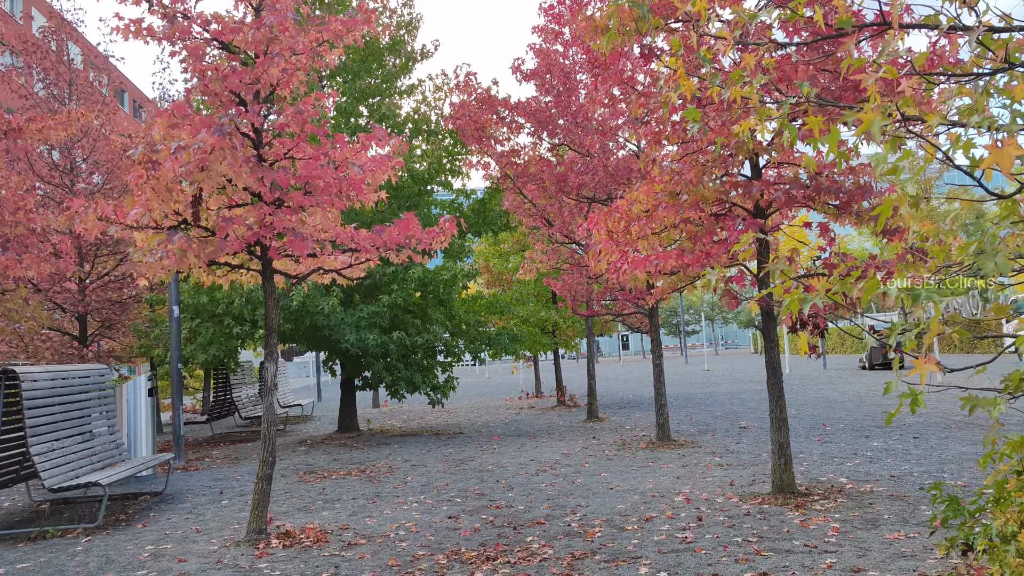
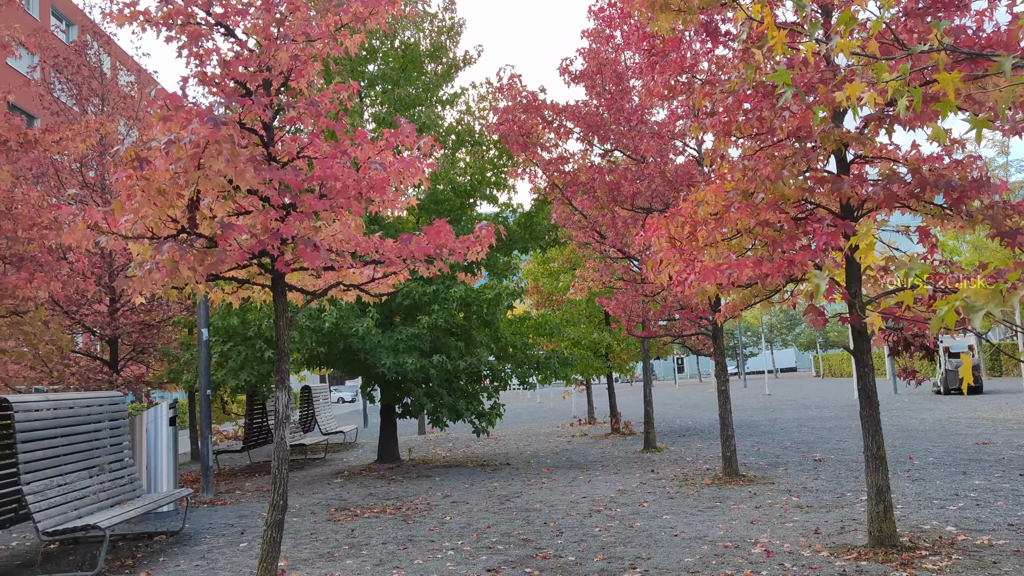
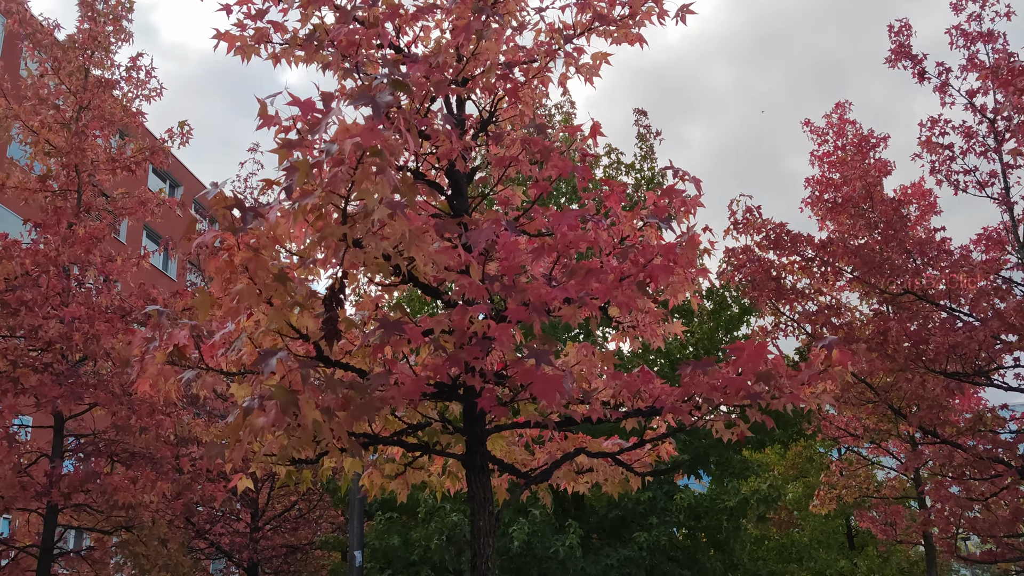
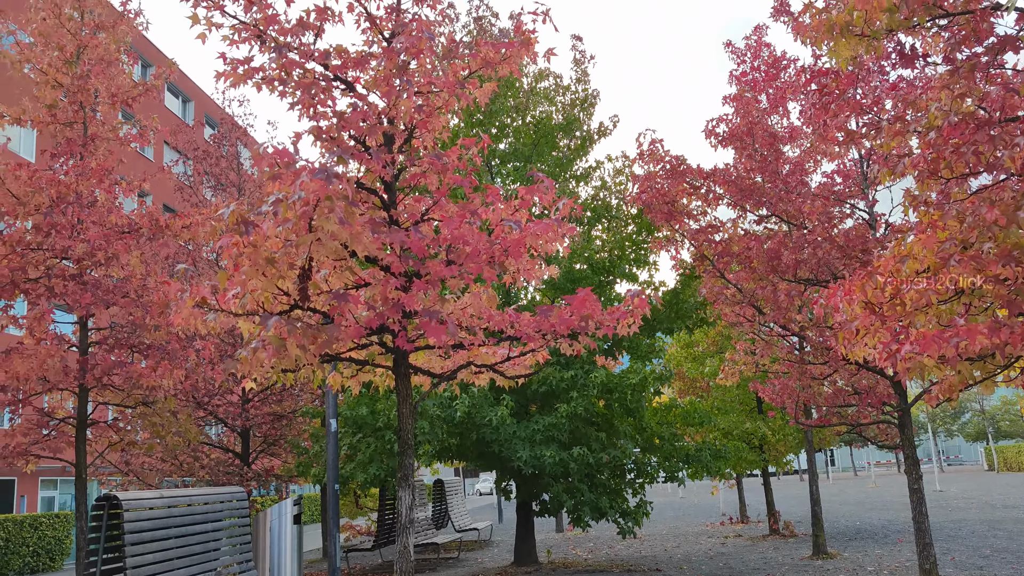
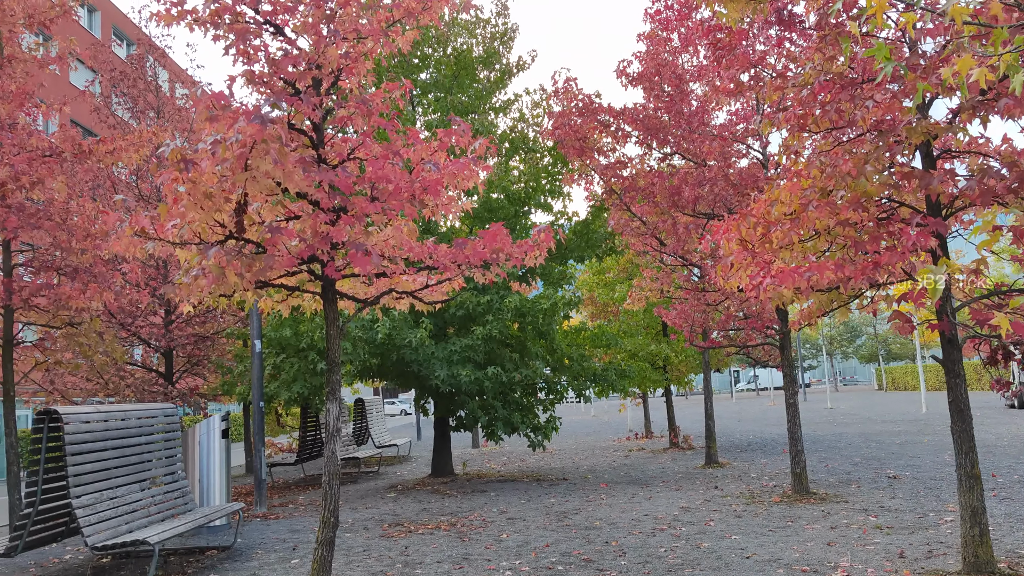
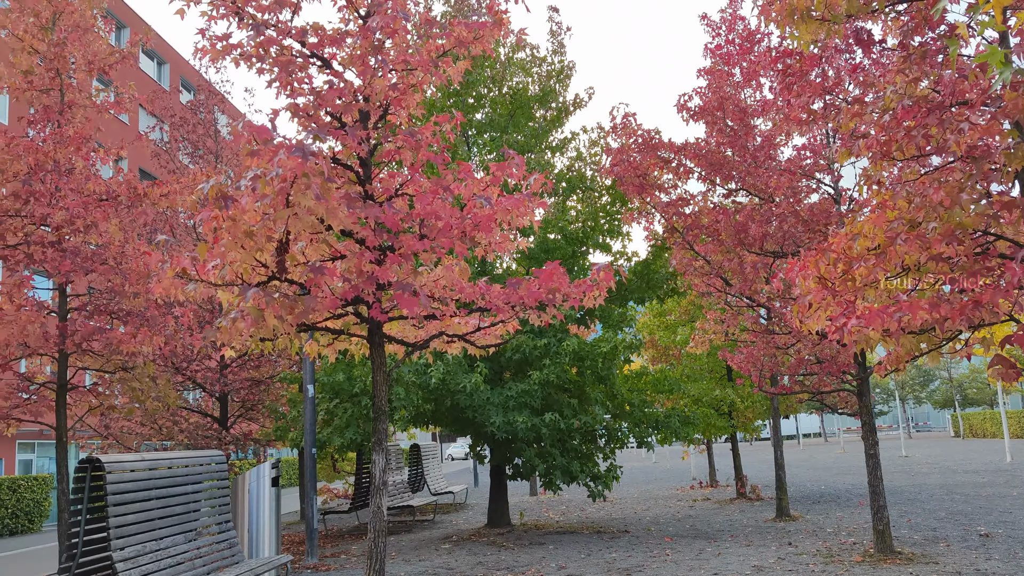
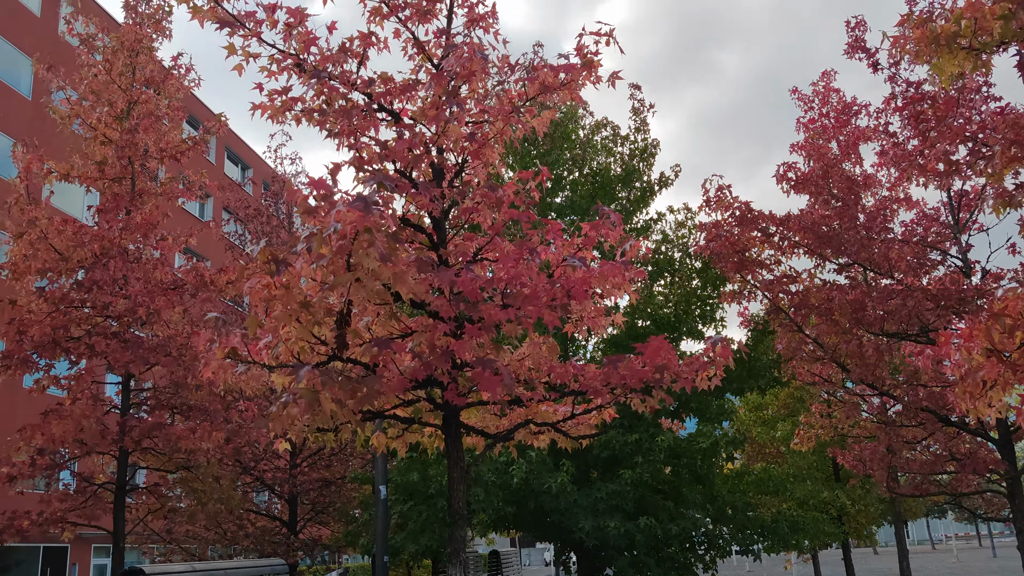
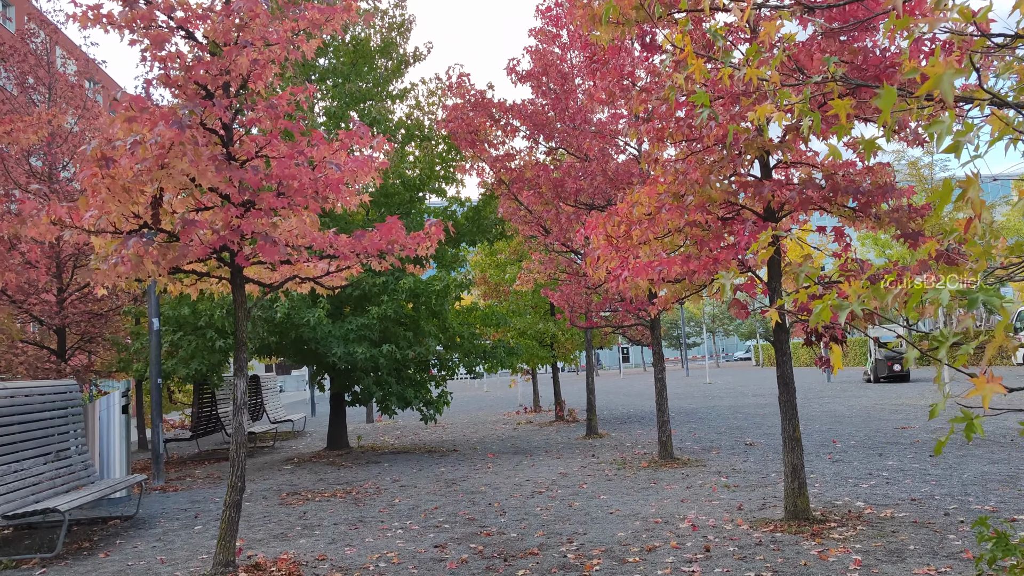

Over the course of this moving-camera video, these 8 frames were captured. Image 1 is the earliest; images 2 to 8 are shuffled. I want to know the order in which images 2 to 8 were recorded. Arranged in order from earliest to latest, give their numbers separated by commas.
8, 2, 5, 6, 4, 7, 3
